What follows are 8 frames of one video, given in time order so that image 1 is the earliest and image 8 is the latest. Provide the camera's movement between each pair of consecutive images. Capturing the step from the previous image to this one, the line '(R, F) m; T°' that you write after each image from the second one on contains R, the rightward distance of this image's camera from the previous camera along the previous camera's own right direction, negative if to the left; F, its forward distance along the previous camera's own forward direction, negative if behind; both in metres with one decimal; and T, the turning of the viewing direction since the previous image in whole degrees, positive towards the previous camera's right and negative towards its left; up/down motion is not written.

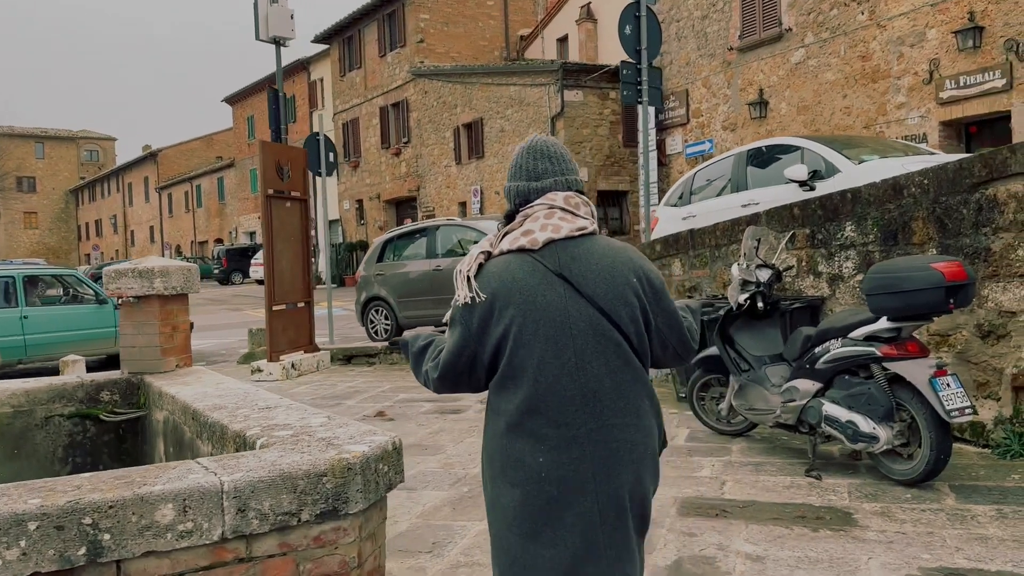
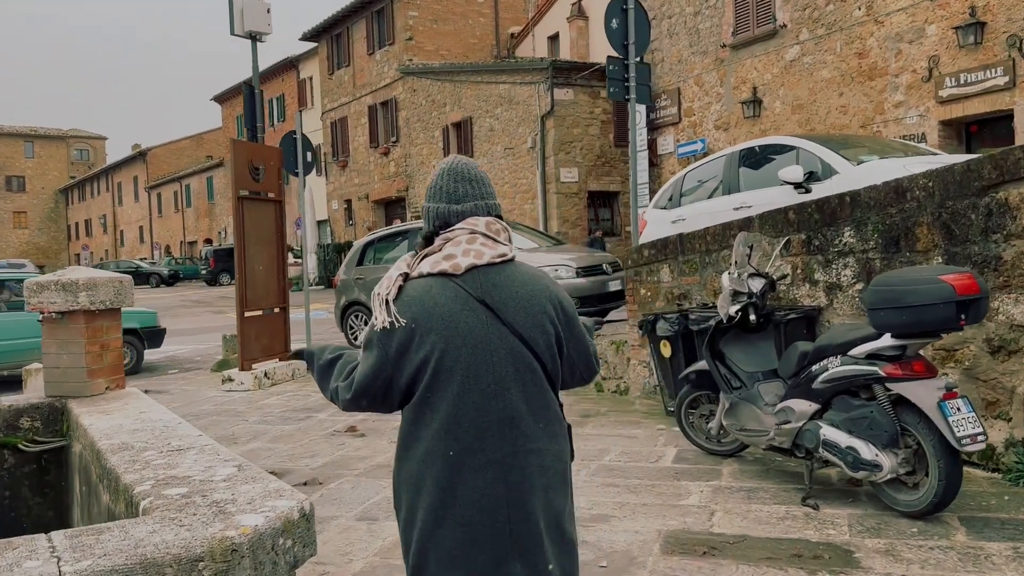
(+0.1, +0.4) m; 0°
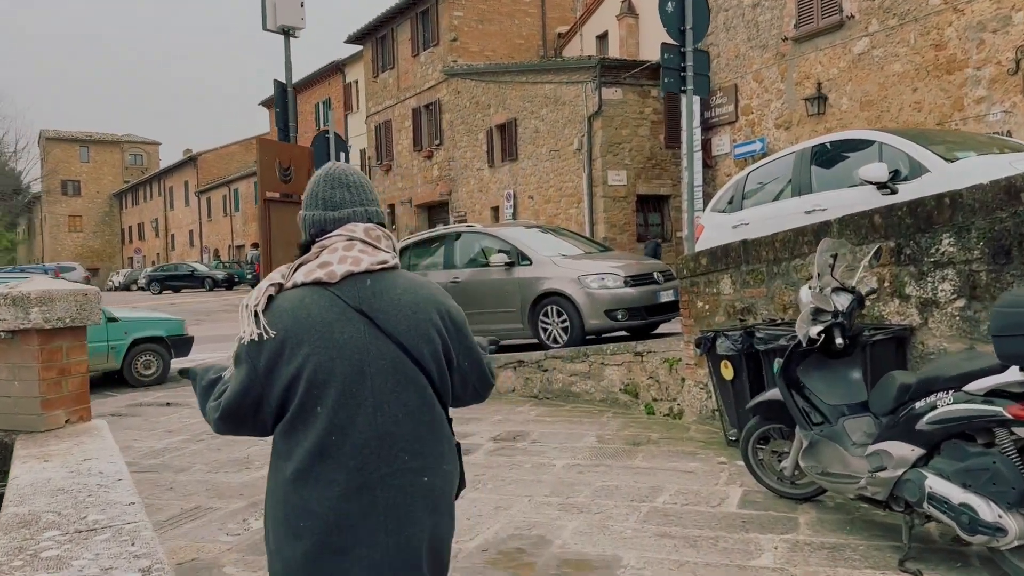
(0.0, +0.7) m; -3°
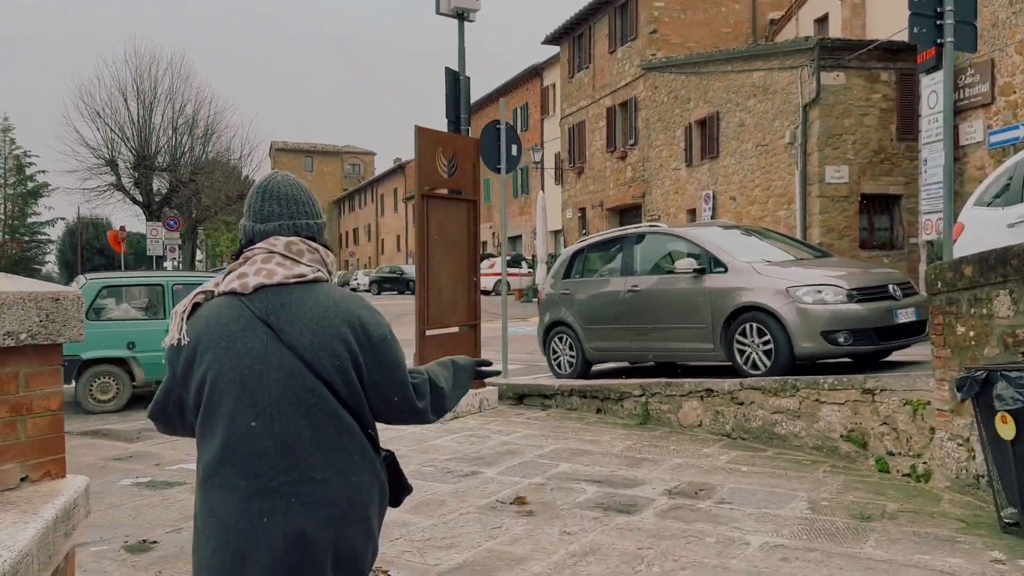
(+0.1, +1.4) m; -14°
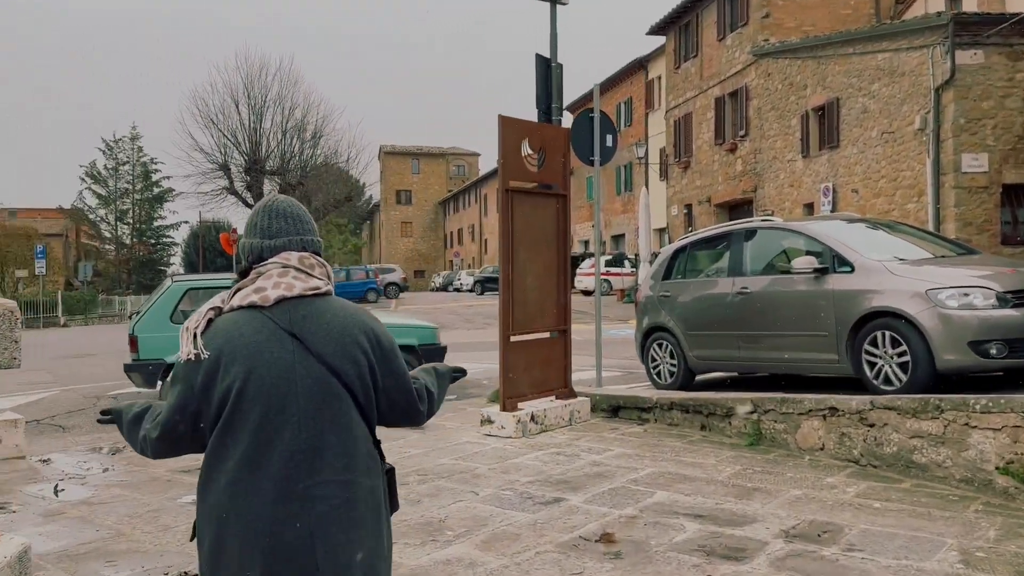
(+0.1, +0.7) m; -7°
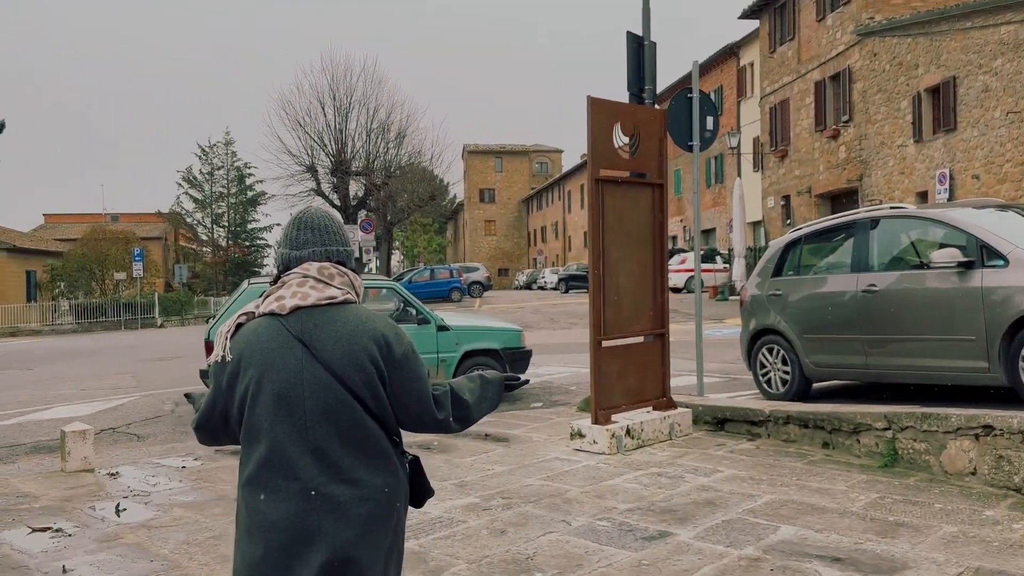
(-0.1, +0.7) m; -6°
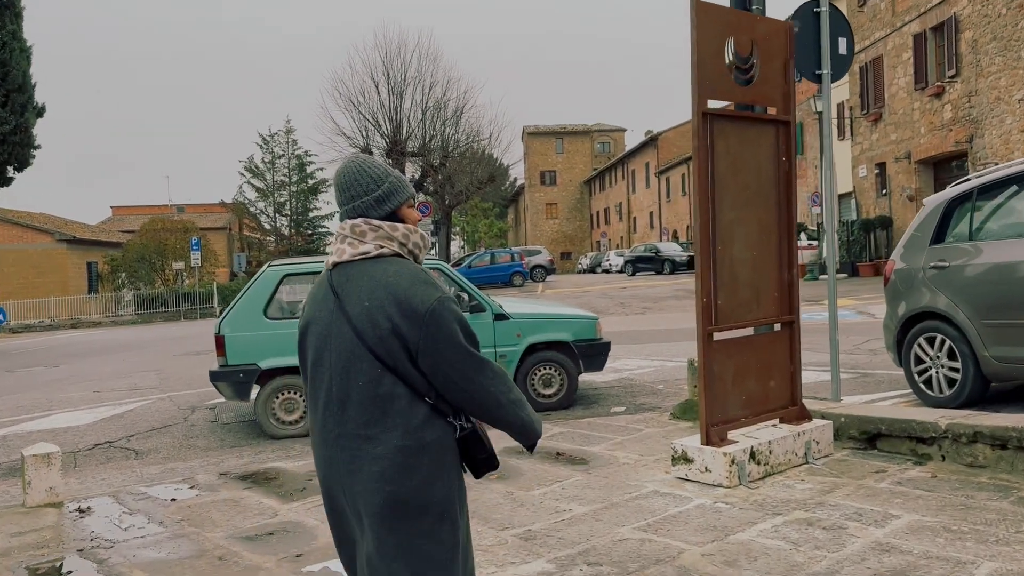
(-0.1, +1.6) m; -4°
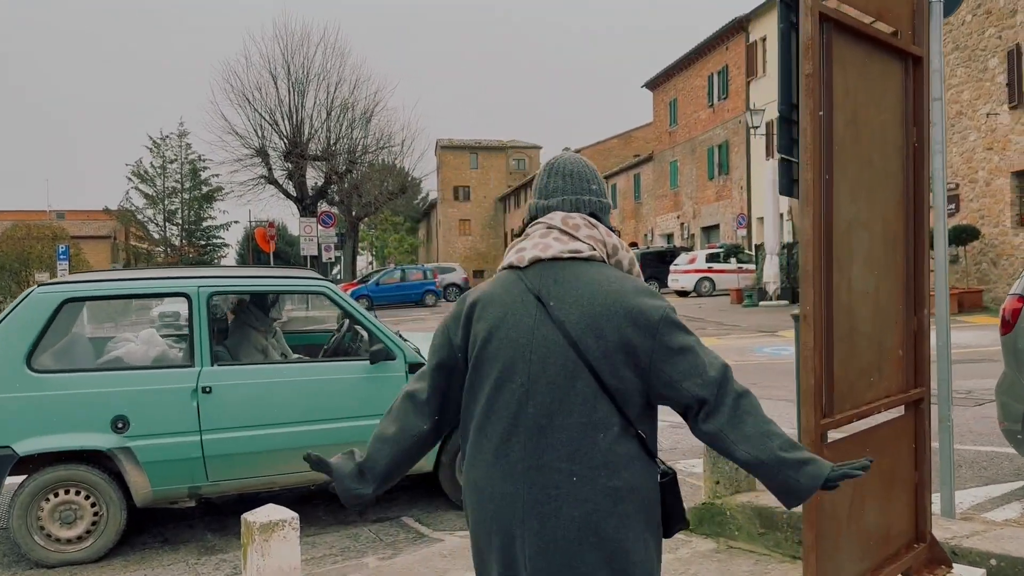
(-0.1, +2.3) m; +6°
